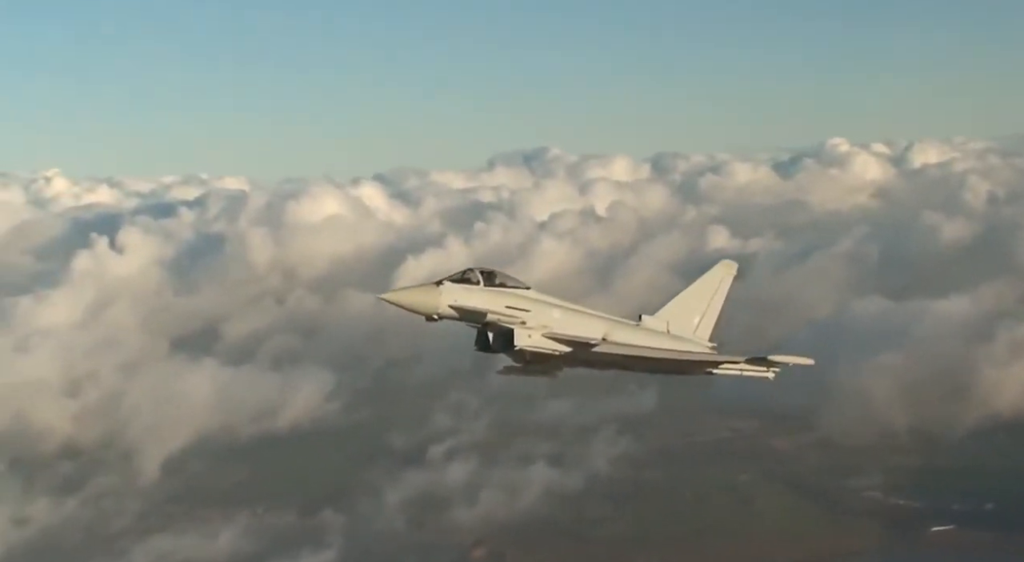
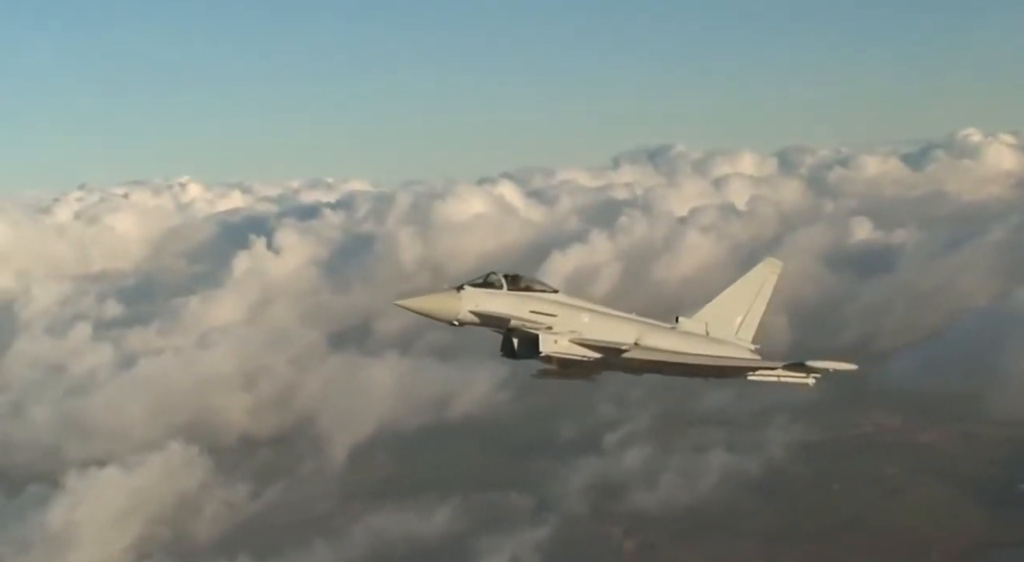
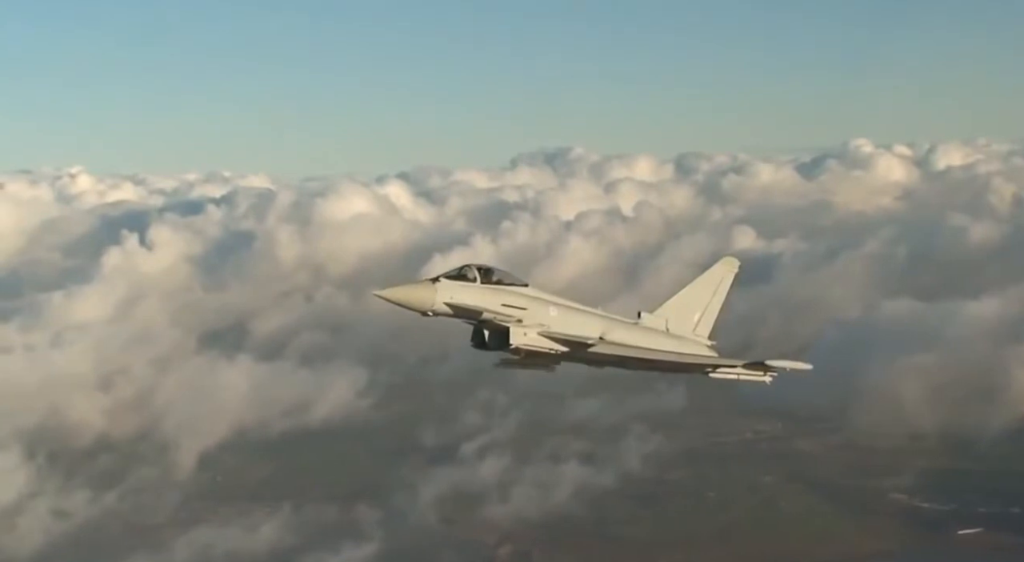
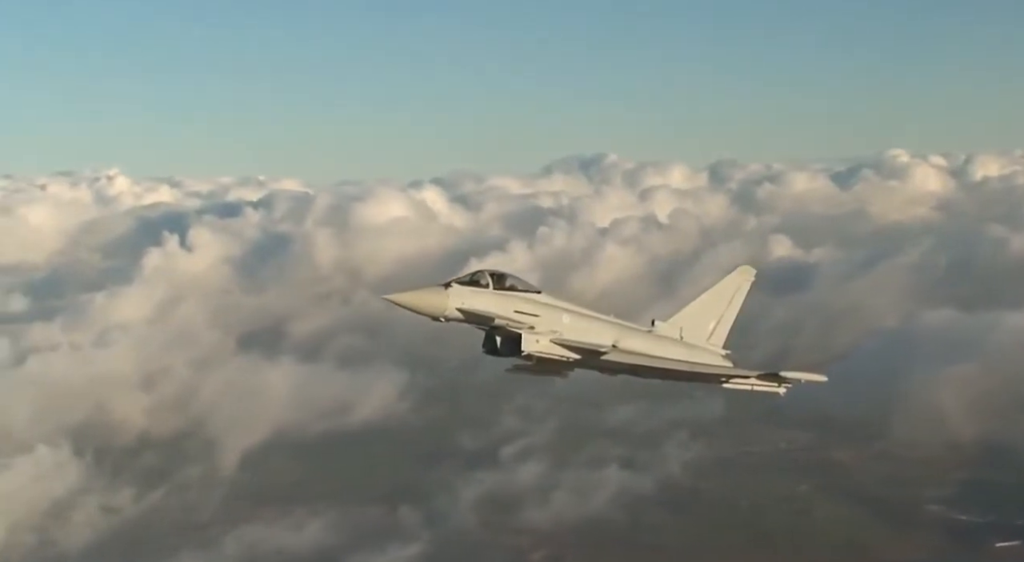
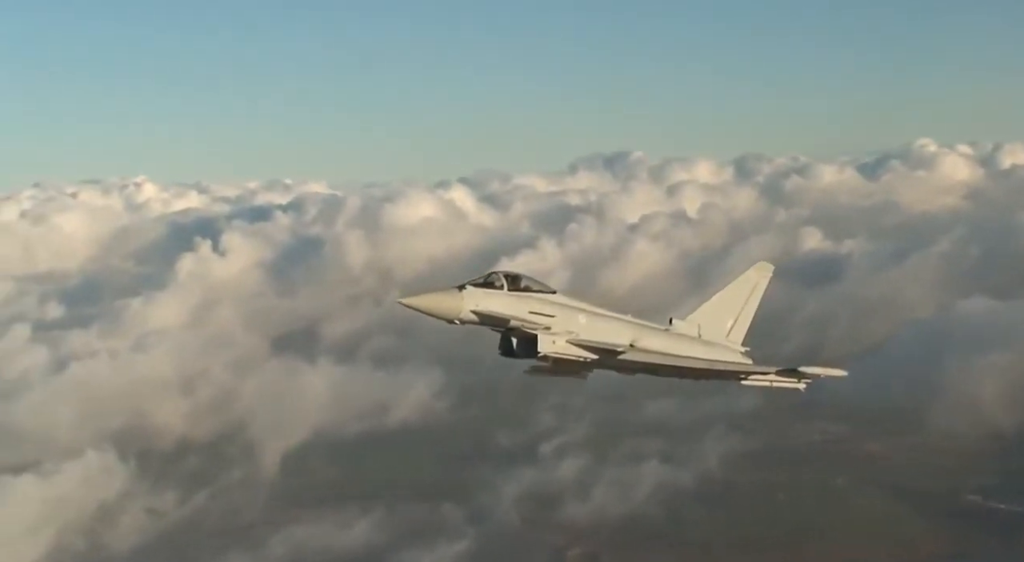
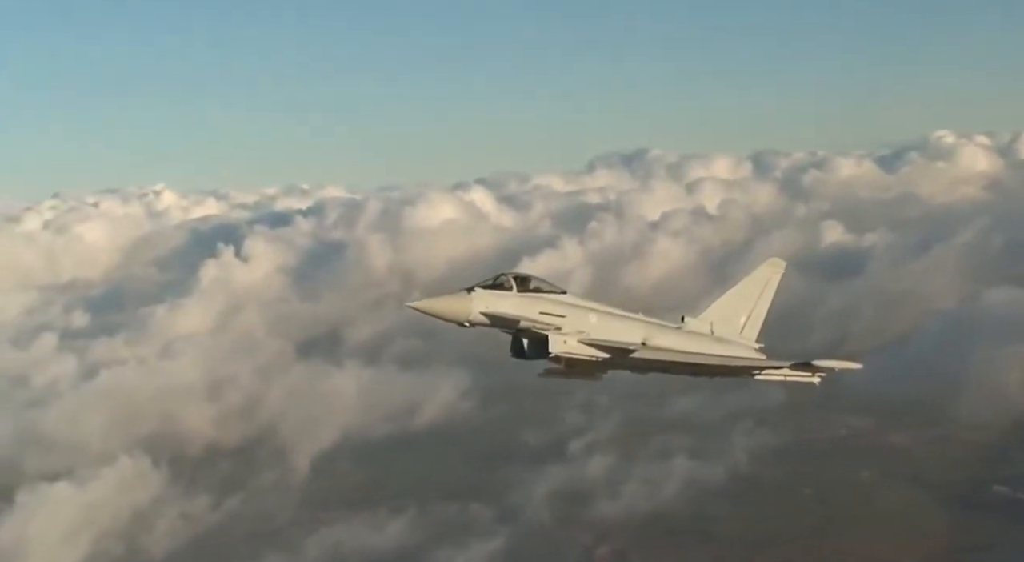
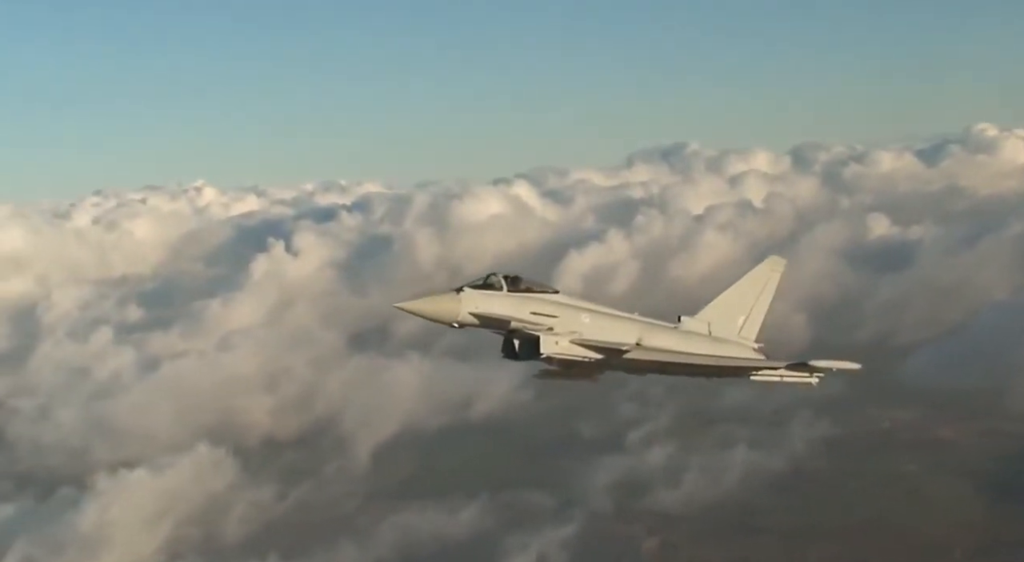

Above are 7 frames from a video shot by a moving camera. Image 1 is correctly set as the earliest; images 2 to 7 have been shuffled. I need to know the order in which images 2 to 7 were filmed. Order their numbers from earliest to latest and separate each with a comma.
3, 4, 5, 6, 2, 7
